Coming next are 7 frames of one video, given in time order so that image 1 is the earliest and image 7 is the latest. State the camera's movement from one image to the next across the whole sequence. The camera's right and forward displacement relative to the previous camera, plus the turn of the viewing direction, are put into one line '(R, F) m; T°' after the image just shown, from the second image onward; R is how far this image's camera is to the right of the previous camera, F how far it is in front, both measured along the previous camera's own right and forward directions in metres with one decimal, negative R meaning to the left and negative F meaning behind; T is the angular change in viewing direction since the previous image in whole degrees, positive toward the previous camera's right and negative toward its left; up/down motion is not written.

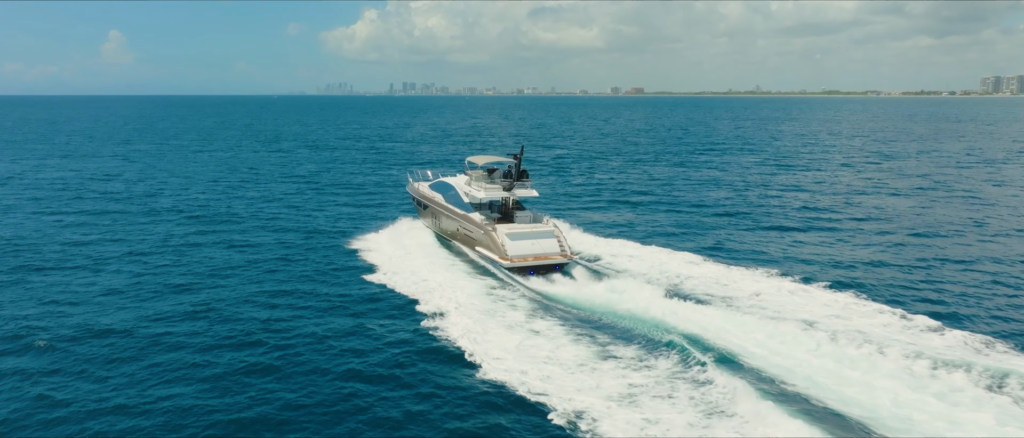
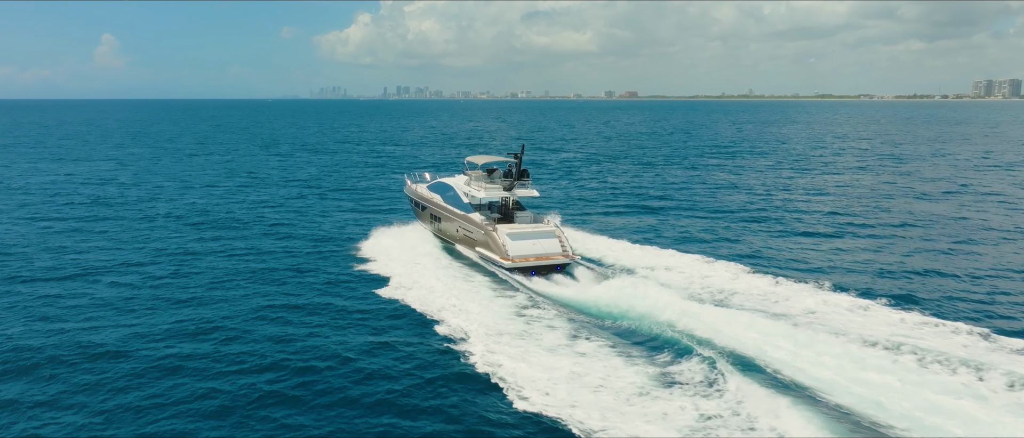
(-0.9, +1.8) m; 0°
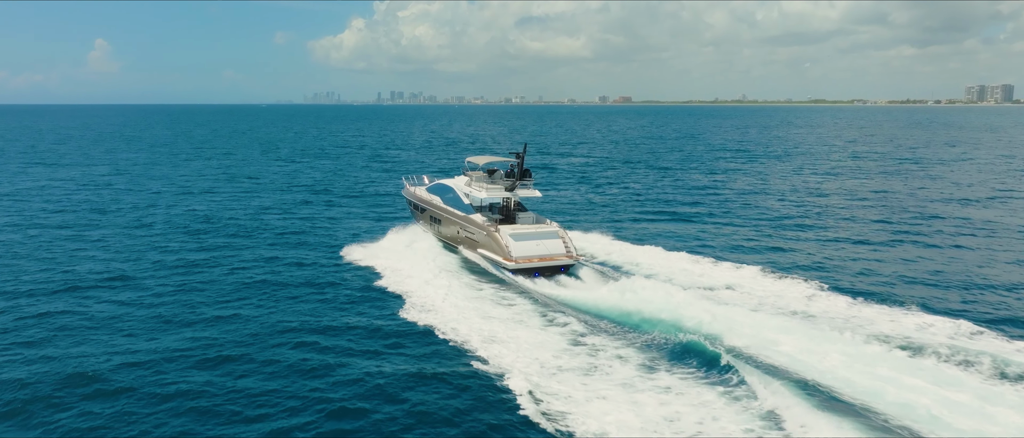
(-1.2, +2.4) m; 0°
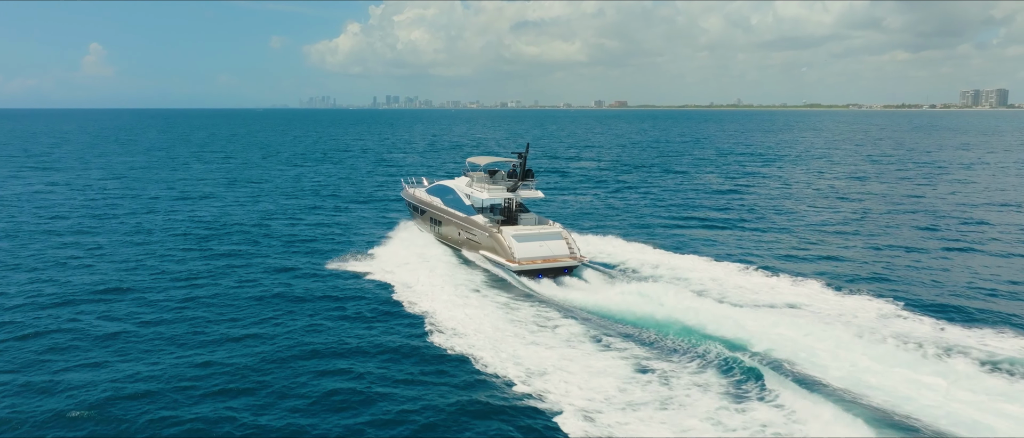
(-1.0, +2.0) m; 0°
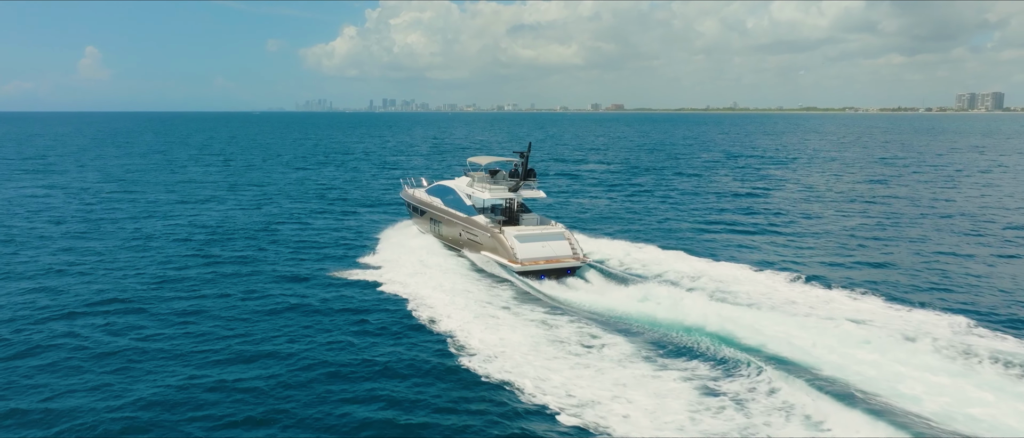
(-0.8, +1.6) m; 0°
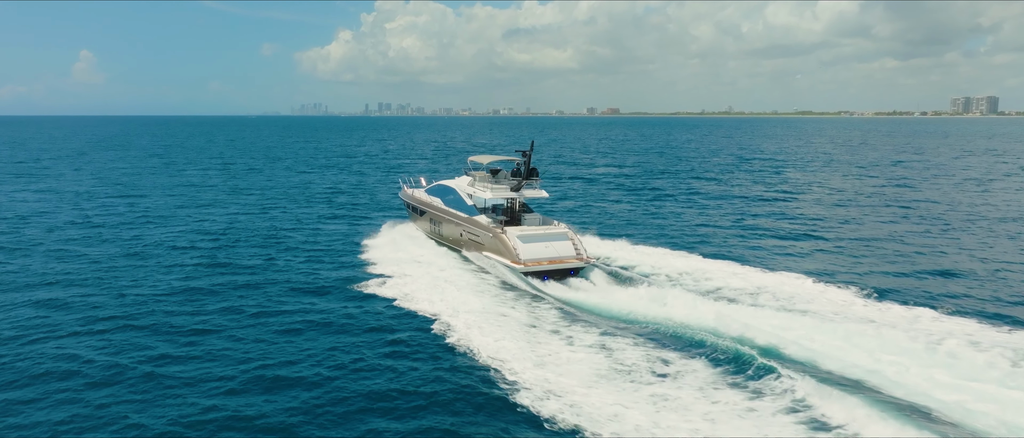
(-1.0, +2.1) m; 0°
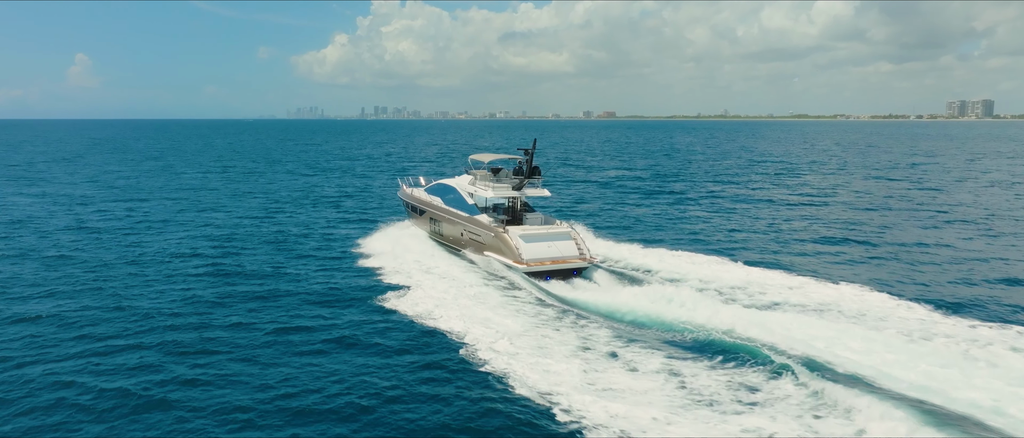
(-1.0, +1.9) m; 0°
